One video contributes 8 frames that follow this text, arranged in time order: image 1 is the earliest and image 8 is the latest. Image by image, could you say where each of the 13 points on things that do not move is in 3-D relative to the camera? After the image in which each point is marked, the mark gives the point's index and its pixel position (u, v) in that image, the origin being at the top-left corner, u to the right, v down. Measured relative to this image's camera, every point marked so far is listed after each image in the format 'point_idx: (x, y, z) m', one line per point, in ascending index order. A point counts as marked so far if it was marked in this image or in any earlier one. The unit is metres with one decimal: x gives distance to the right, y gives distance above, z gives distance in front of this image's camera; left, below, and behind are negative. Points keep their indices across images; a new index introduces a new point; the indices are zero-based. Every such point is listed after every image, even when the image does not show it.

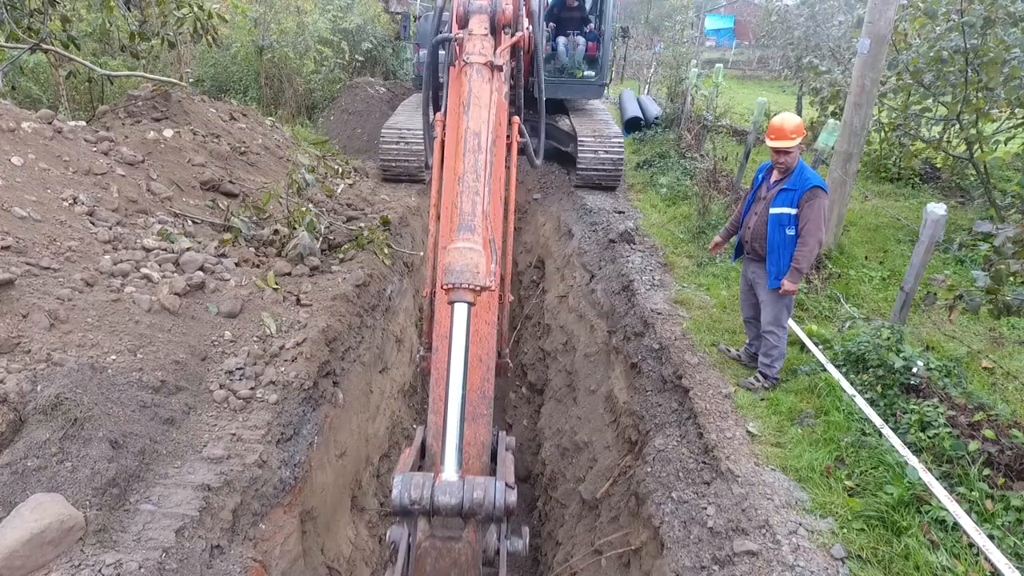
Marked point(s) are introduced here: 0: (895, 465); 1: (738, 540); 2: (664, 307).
0: (+1.5, -0.7, +2.8) m
1: (+0.8, -0.9, +2.6) m
2: (+1.0, -0.1, +4.8) m
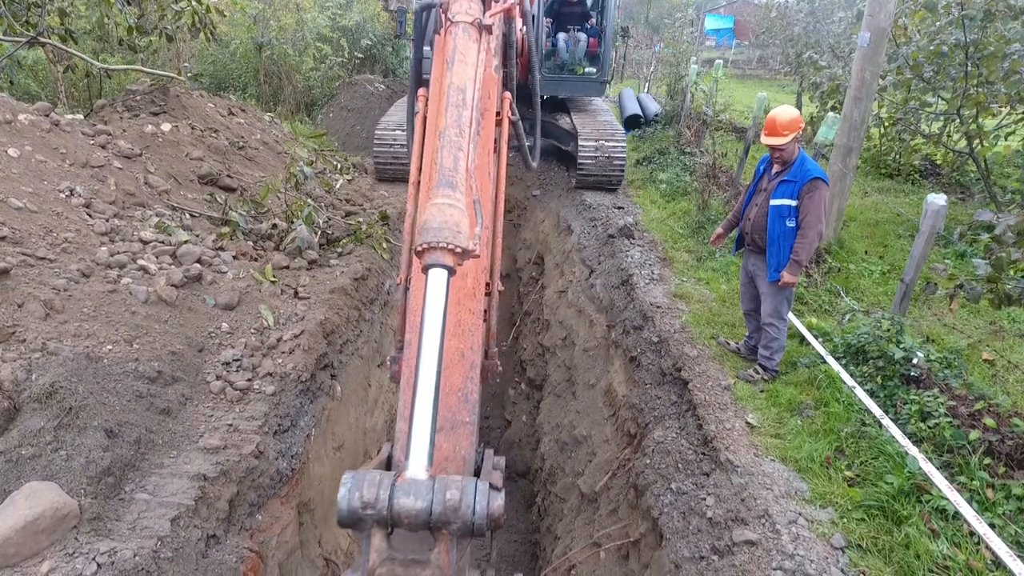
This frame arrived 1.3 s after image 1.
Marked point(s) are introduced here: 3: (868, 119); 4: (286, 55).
0: (+1.5, -0.6, +2.8) m
1: (+0.8, -0.9, +2.6) m
2: (+1.0, -0.1, +4.8) m
3: (+2.5, +1.2, +5.0) m
4: (-2.7, +2.8, +8.7) m
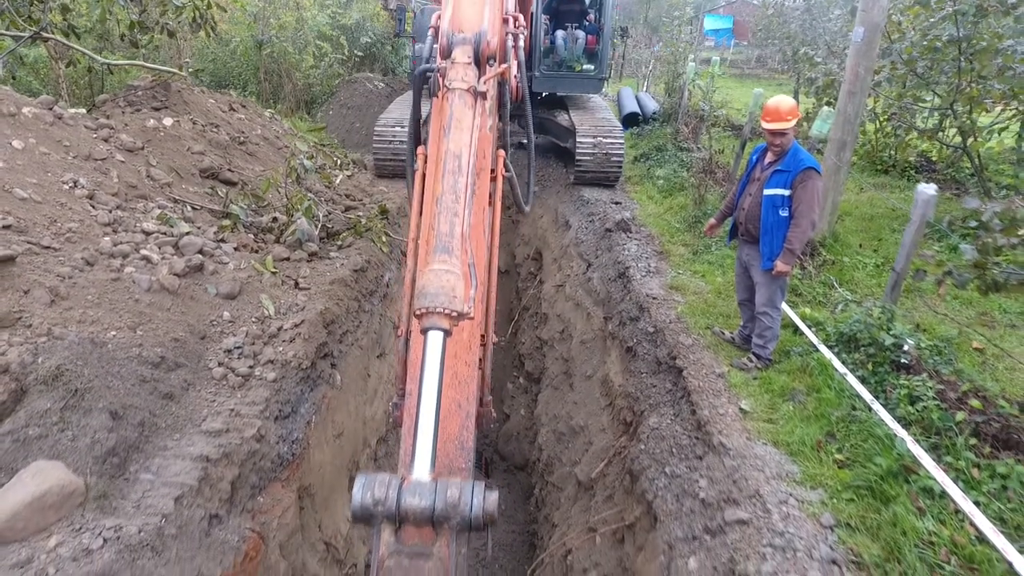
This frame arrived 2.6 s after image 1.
0: (+1.5, -0.6, +2.8) m
1: (+0.8, -0.8, +2.7) m
2: (+1.0, 0.0, +4.8) m
3: (+2.5, +1.2, +5.1) m
4: (-2.7, +2.8, +8.7) m
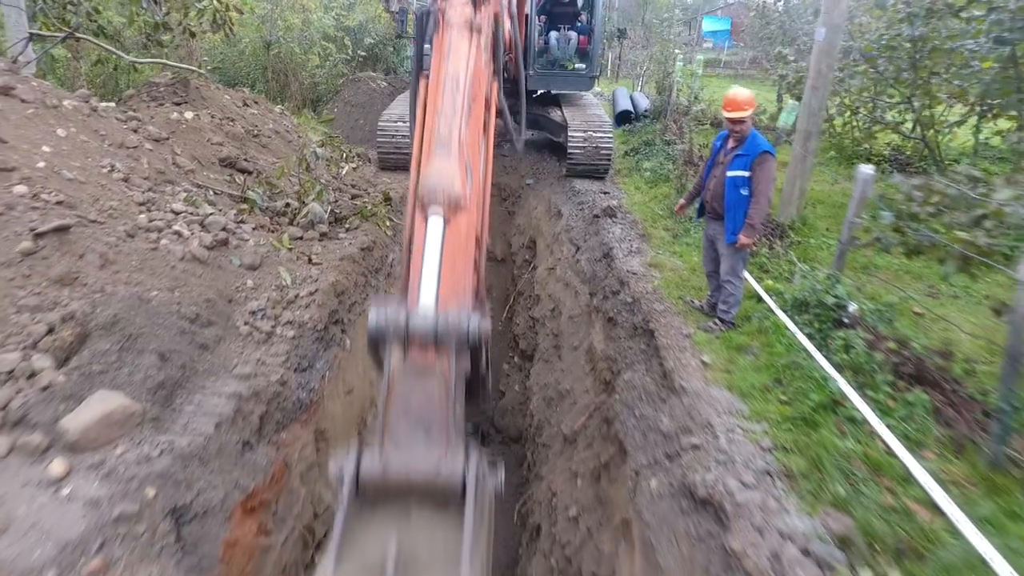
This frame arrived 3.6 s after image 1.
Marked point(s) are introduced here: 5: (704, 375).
0: (+1.4, -0.4, +3.3) m
1: (+0.8, -0.7, +3.1) m
2: (+0.9, +0.1, +5.3) m
3: (+2.4, +1.4, +5.5) m
4: (-2.8, +3.0, +9.2) m
5: (+1.0, -0.4, +3.6) m
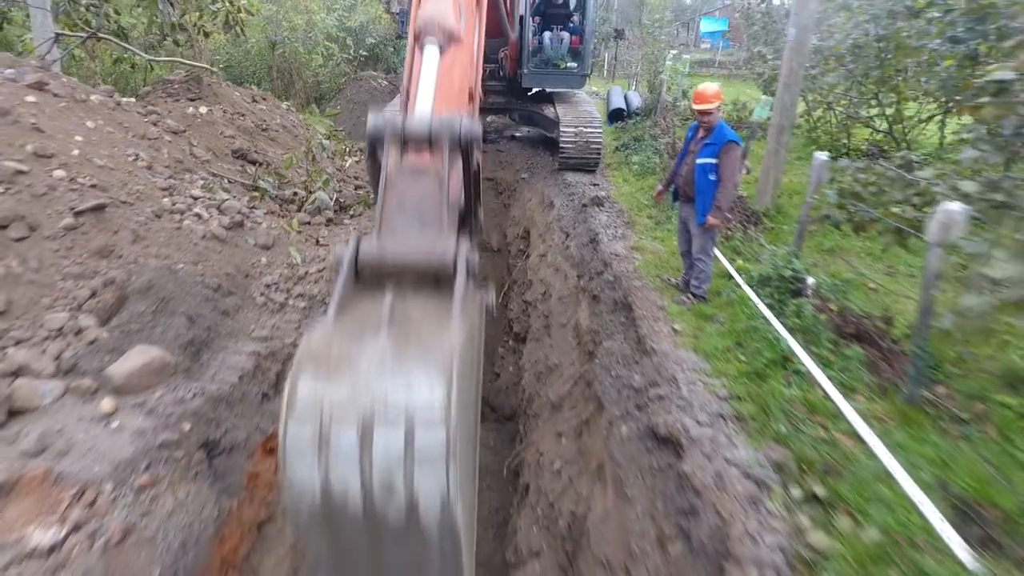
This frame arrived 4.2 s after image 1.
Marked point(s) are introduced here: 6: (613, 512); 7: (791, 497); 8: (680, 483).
0: (+1.4, -0.3, +3.7) m
1: (+0.7, -0.5, +3.5) m
2: (+0.9, +0.3, +5.7) m
3: (+2.4, +1.5, +6.0) m
4: (-2.9, +3.1, +9.6) m
5: (+0.9, -0.3, +4.0) m
6: (+0.5, -1.0, +3.2) m
7: (+1.0, -0.8, +2.6) m
8: (+0.7, -0.8, +2.9) m
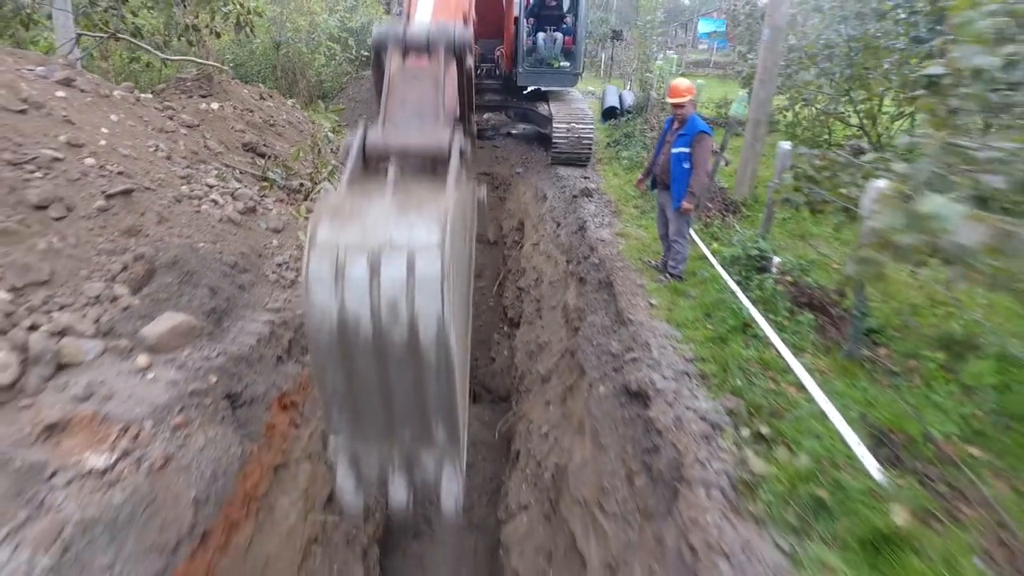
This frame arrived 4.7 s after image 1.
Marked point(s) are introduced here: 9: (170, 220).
0: (+1.3, -0.1, +4.1) m
1: (+0.6, -0.4, +3.9) m
2: (+0.8, +0.4, +6.1) m
3: (+2.3, +1.7, +6.4) m
4: (-2.9, +3.3, +10.0) m
5: (+0.8, -0.1, +4.4) m
6: (+0.4, -0.9, +3.6) m
7: (+0.9, -0.6, +3.0) m
8: (+0.6, -0.6, +3.3) m
9: (-2.1, +0.4, +4.4) m
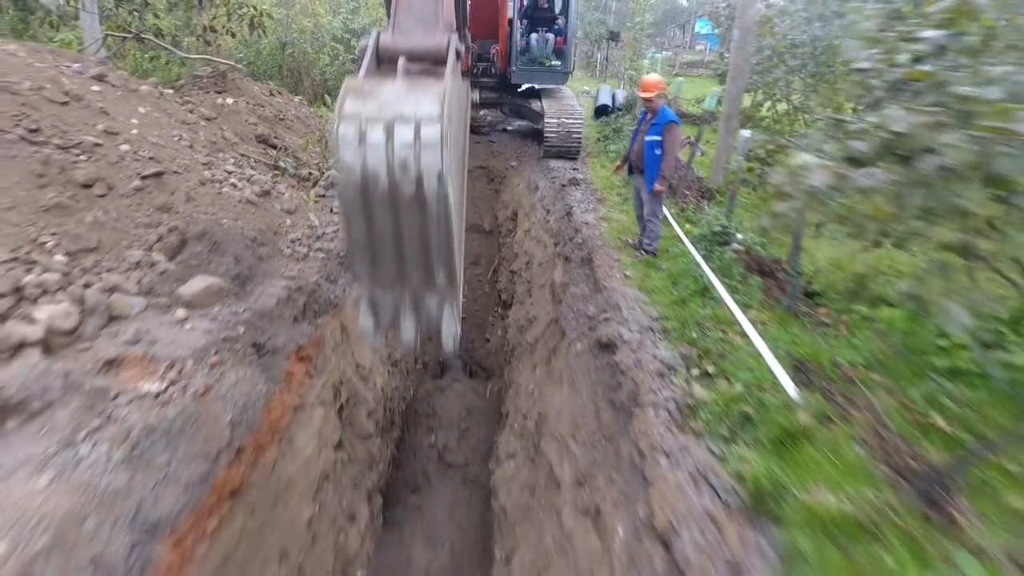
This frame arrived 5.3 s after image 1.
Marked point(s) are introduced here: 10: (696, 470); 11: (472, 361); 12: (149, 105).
0: (+1.2, +0.1, +4.7) m
1: (+0.6, -0.2, +4.5) m
2: (+0.7, +0.6, +6.6) m
3: (+2.2, +1.9, +6.9) m
4: (-3.0, +3.5, +10.6) m
5: (+0.8, 0.0, +5.0) m
6: (+0.3, -0.7, +4.2) m
7: (+0.9, -0.4, +3.5) m
8: (+0.5, -0.4, +3.8) m
9: (-2.2, +0.6, +5.0) m
10: (+0.7, -0.7, +2.7) m
11: (-0.4, -0.8, +7.9) m
12: (-3.0, +1.5, +6.0) m
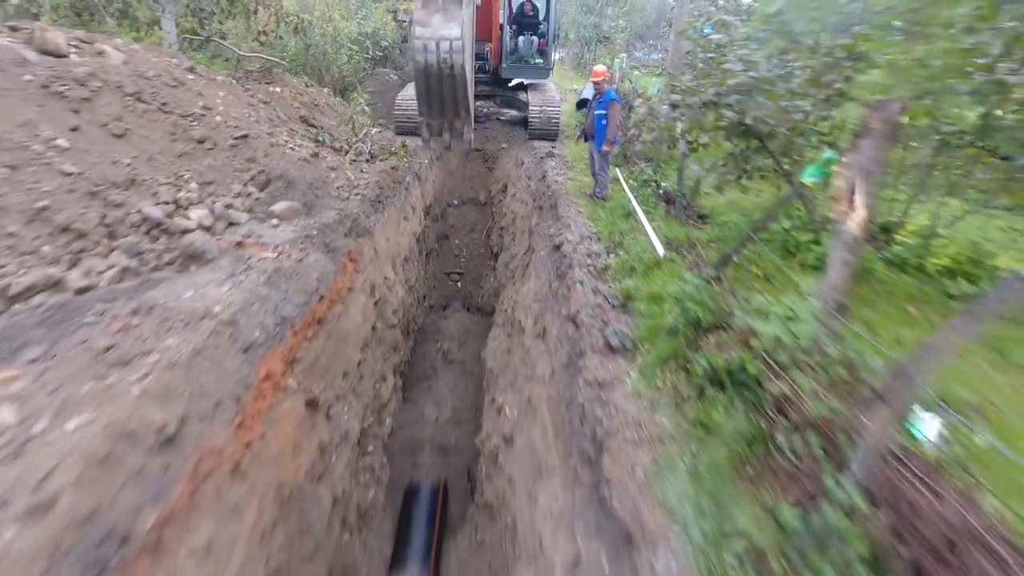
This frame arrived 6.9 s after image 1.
0: (+1.1, +0.7, +6.6) m
1: (+0.4, +0.5, +6.5) m
2: (+0.6, +1.3, +8.6) m
3: (+2.1, +2.5, +8.9) m
4: (-3.2, +4.1, +12.5) m
5: (+0.6, +0.7, +6.9) m
6: (+0.2, 0.0, +6.2) m
7: (+0.7, +0.3, +5.5) m
8: (+0.4, +0.2, +5.8) m
9: (-2.3, +1.3, +7.0) m
10: (+0.6, 0.0, +4.7) m
11: (-0.6, -0.1, +9.9) m
12: (-3.2, +2.2, +8.0) m
